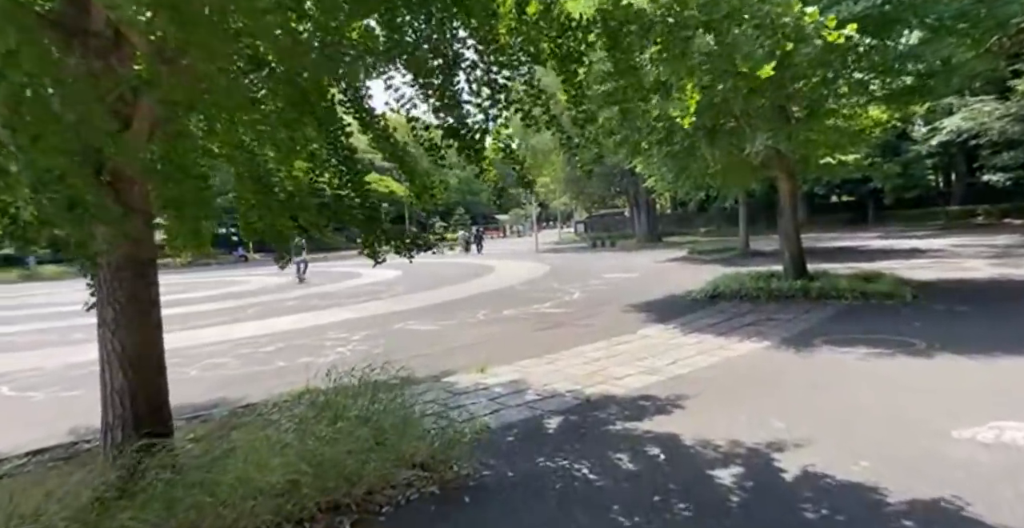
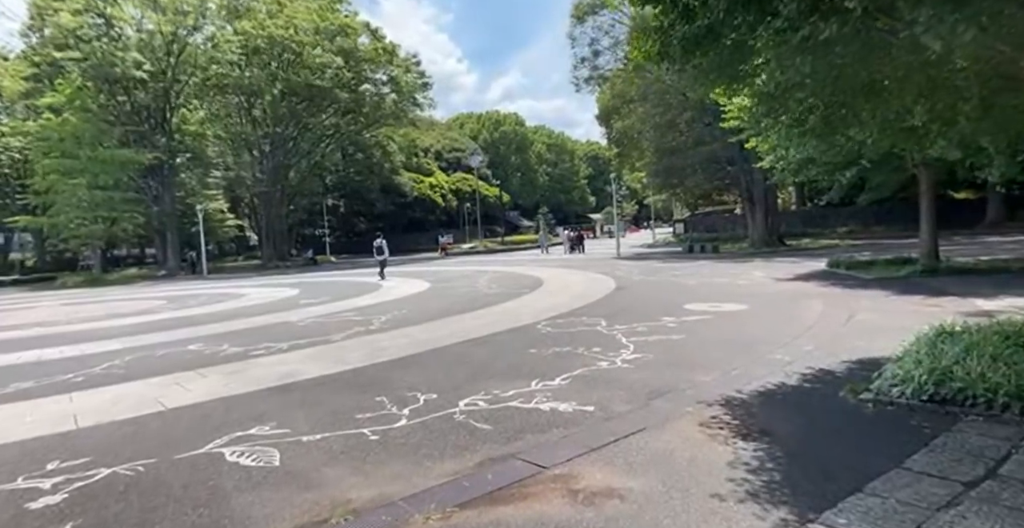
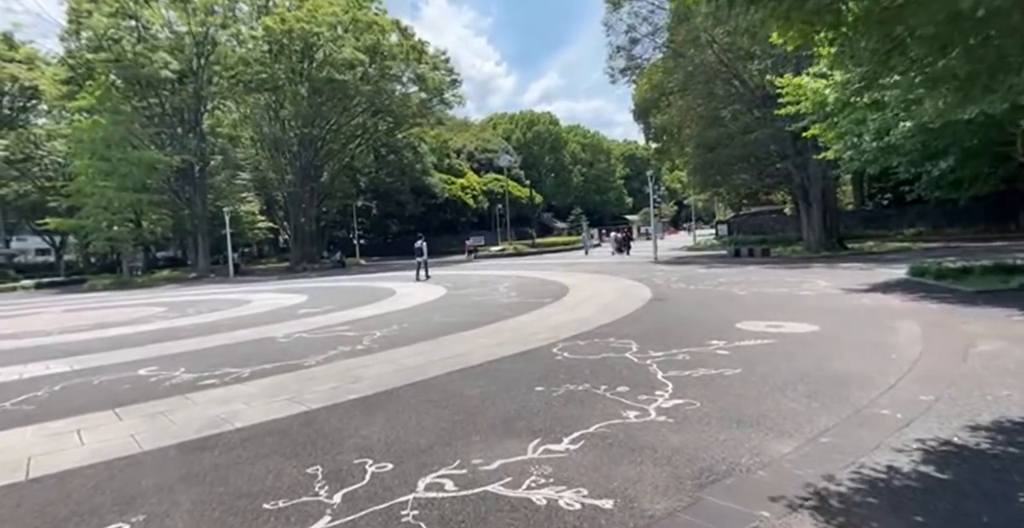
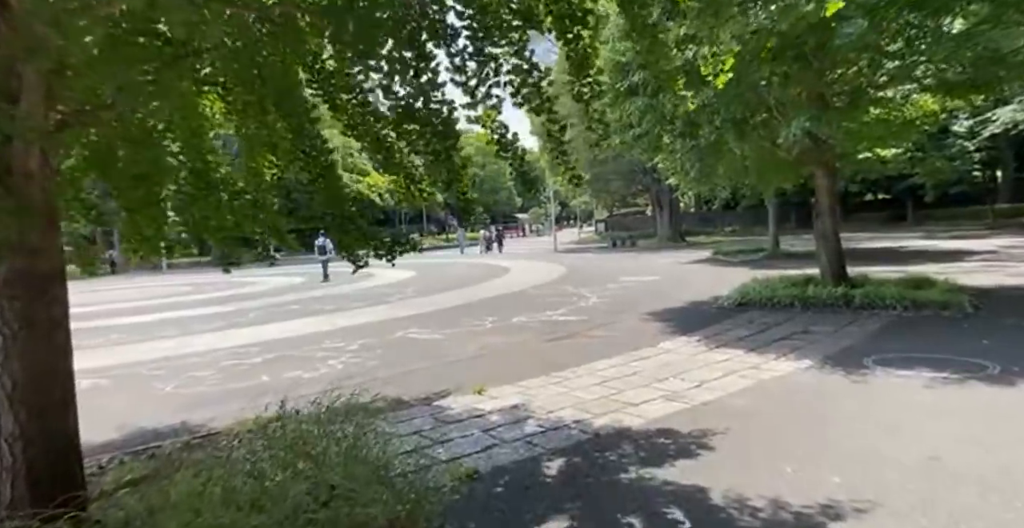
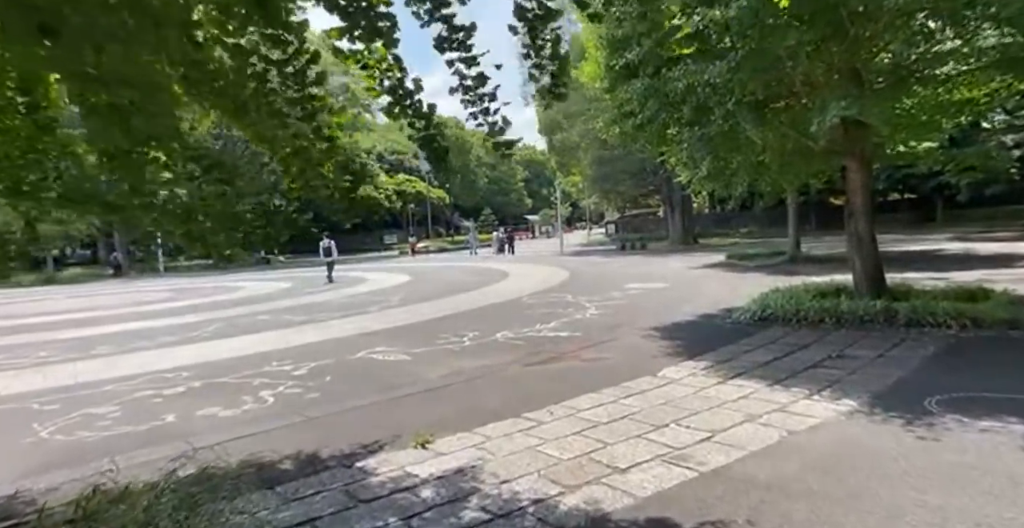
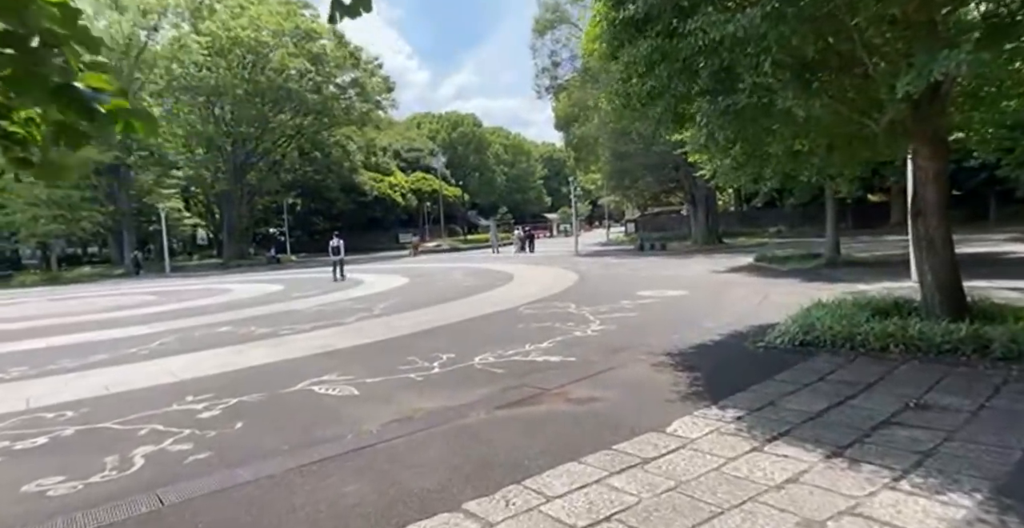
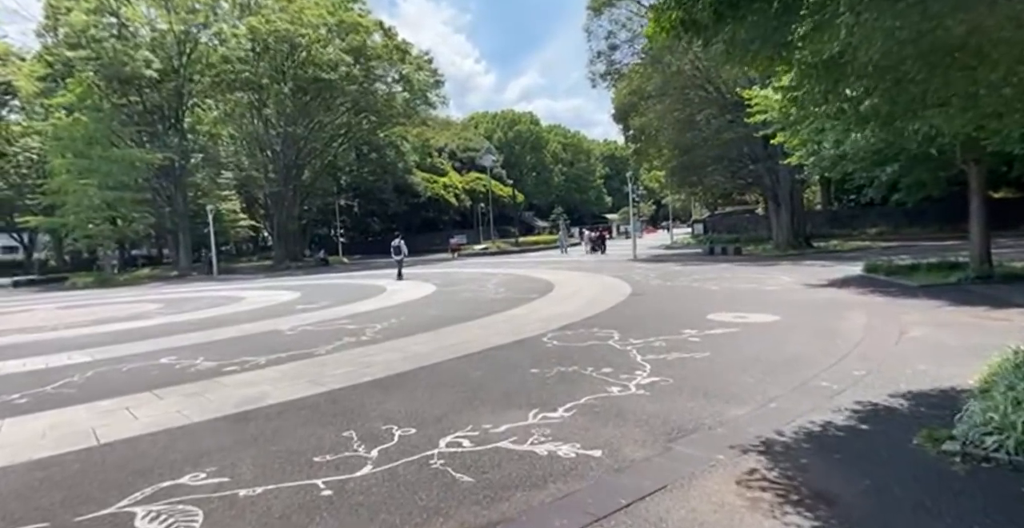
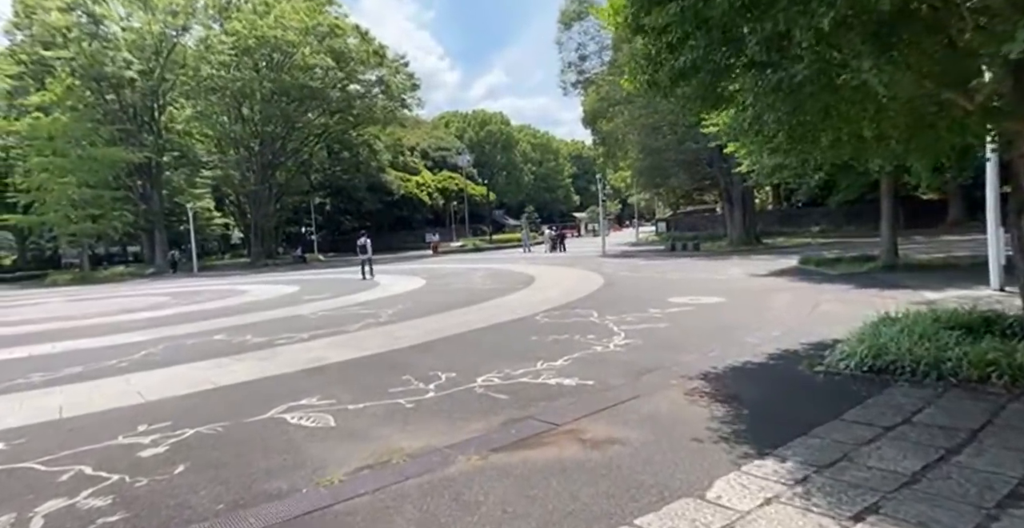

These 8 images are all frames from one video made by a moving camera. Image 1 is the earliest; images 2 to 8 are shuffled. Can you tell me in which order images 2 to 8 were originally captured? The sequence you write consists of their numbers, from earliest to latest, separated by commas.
4, 5, 6, 8, 2, 7, 3
